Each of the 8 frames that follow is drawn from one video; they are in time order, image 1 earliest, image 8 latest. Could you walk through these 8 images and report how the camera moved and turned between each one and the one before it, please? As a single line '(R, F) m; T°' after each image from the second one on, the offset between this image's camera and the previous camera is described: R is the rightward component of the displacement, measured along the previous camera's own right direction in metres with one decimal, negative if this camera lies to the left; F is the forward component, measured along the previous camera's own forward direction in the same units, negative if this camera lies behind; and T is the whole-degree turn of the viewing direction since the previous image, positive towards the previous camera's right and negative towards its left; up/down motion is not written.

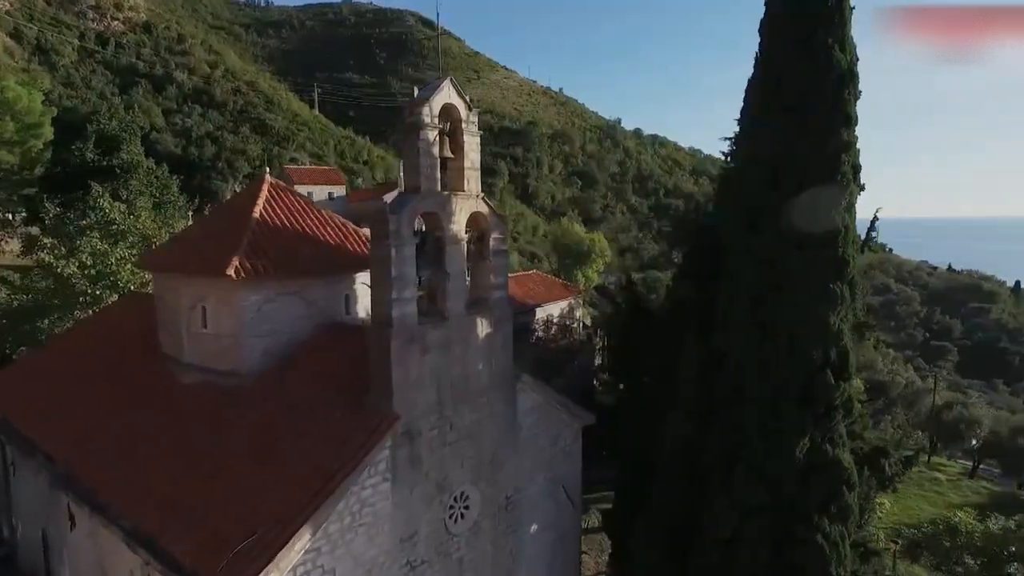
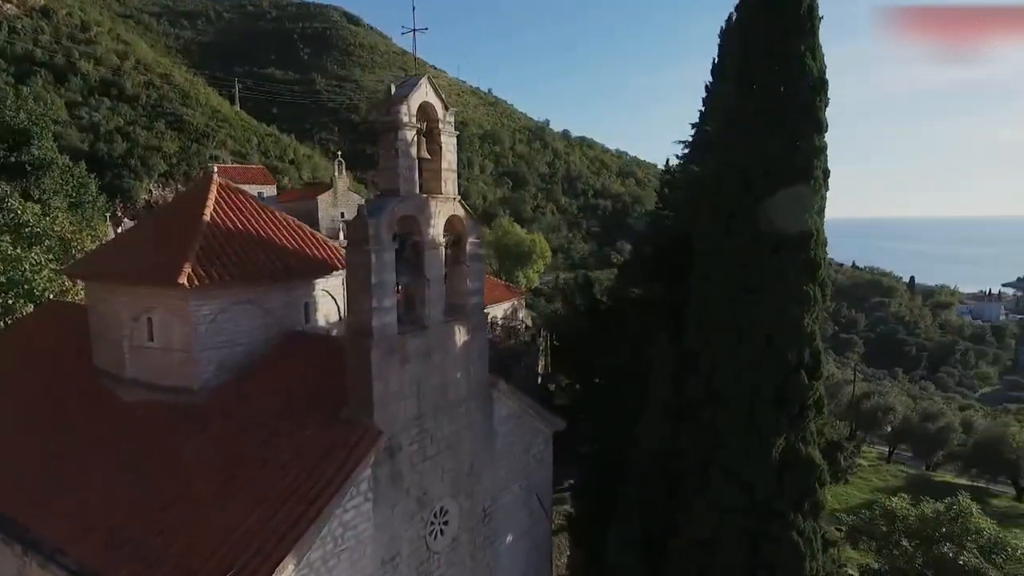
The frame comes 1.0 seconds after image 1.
(-0.6, +0.3) m; +6°
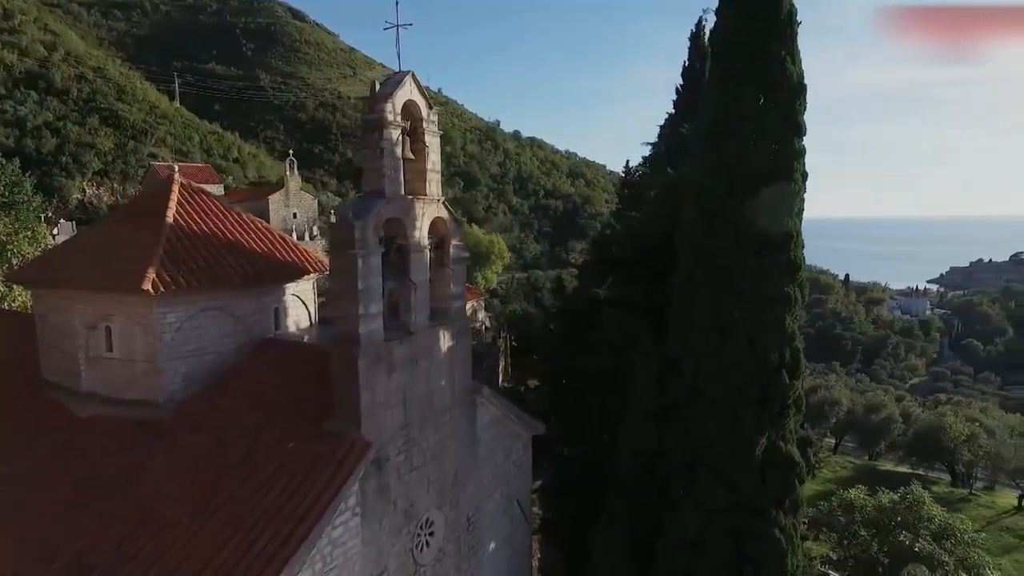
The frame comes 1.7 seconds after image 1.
(-0.4, +0.2) m; +4°
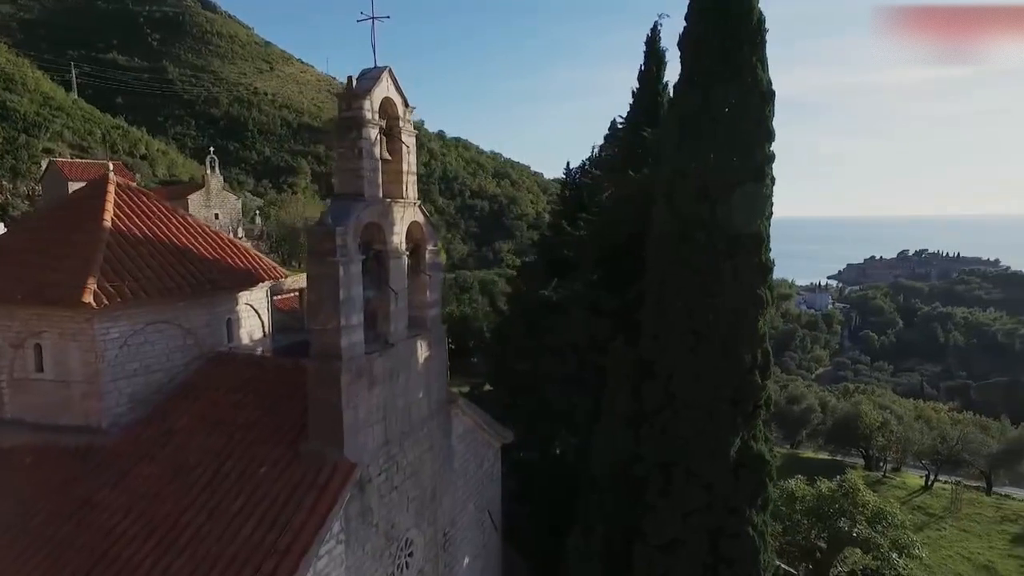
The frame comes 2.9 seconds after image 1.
(-0.6, +0.3) m; +7°
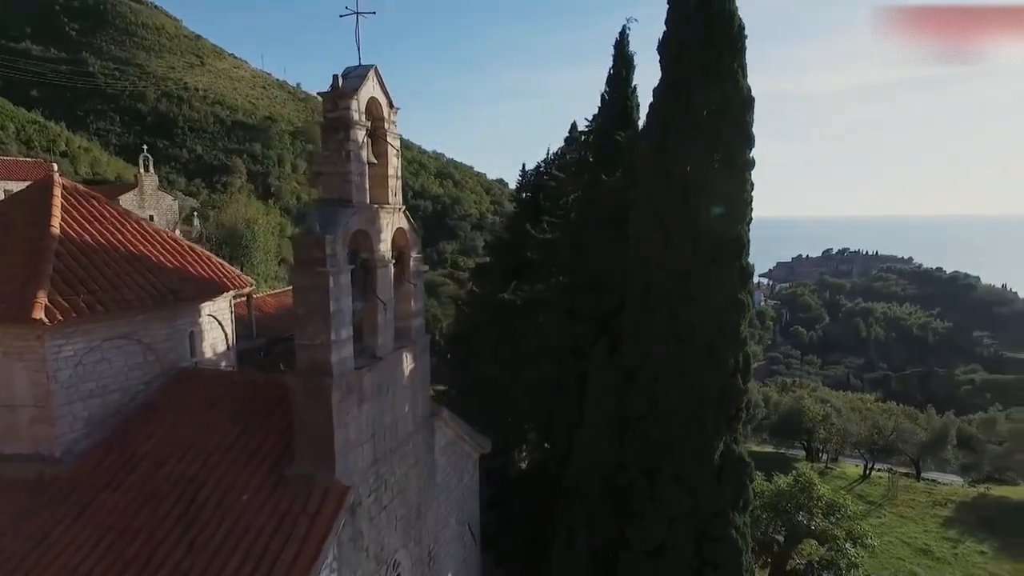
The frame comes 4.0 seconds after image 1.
(-0.5, +0.2) m; +5°
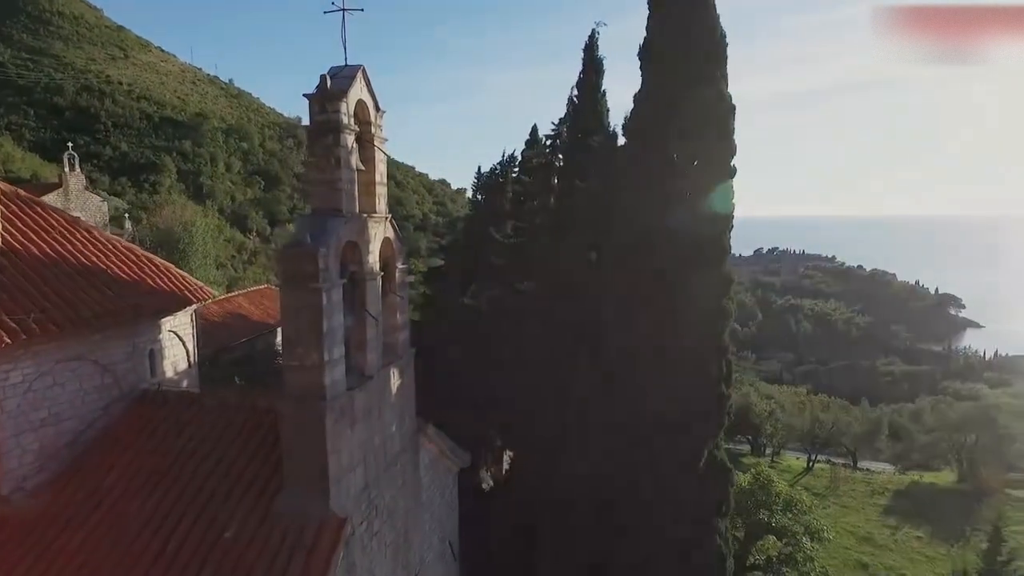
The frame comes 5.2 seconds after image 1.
(-0.5, +0.2) m; +5°
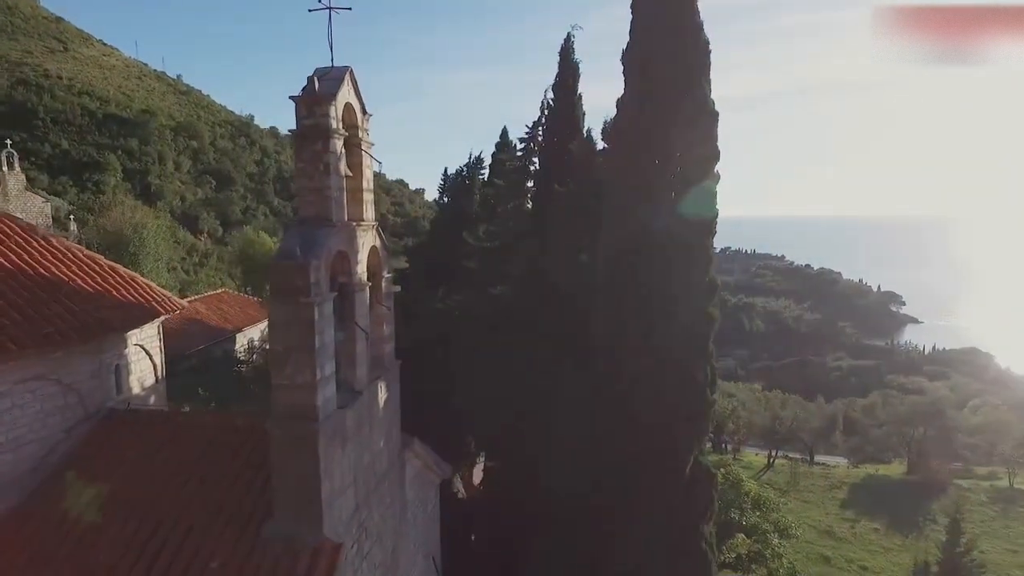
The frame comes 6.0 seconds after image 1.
(-0.3, +0.2) m; +4°
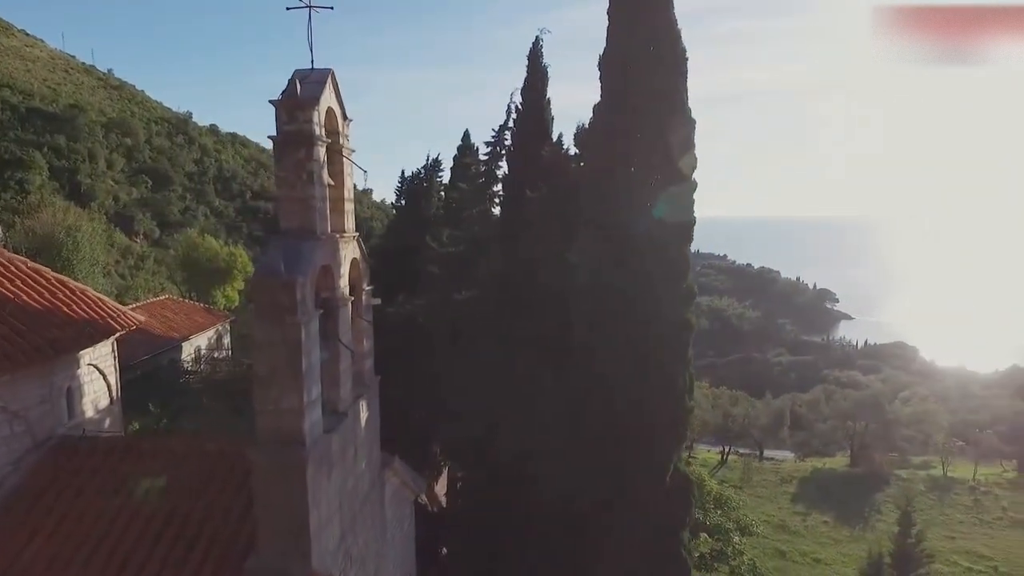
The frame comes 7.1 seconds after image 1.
(-0.3, +0.2) m; +5°
